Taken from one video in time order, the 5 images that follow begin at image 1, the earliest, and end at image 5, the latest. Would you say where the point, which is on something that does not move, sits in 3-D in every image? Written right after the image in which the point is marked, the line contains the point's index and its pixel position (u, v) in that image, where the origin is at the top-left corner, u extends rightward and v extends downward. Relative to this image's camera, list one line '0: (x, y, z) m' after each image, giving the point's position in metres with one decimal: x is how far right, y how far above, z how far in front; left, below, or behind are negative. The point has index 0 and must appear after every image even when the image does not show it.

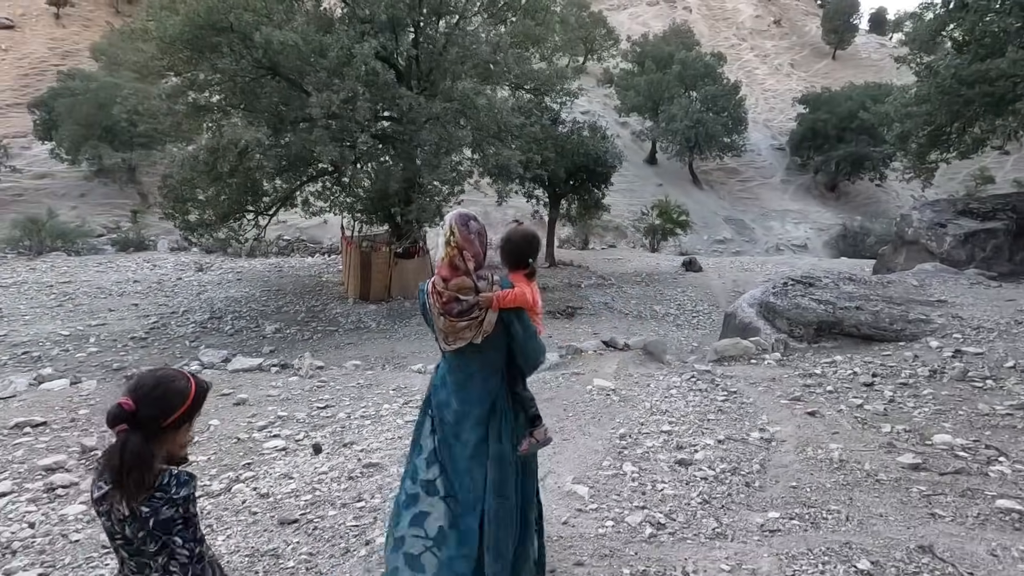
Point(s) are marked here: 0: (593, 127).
0: (+1.7, +3.6, +15.4) m
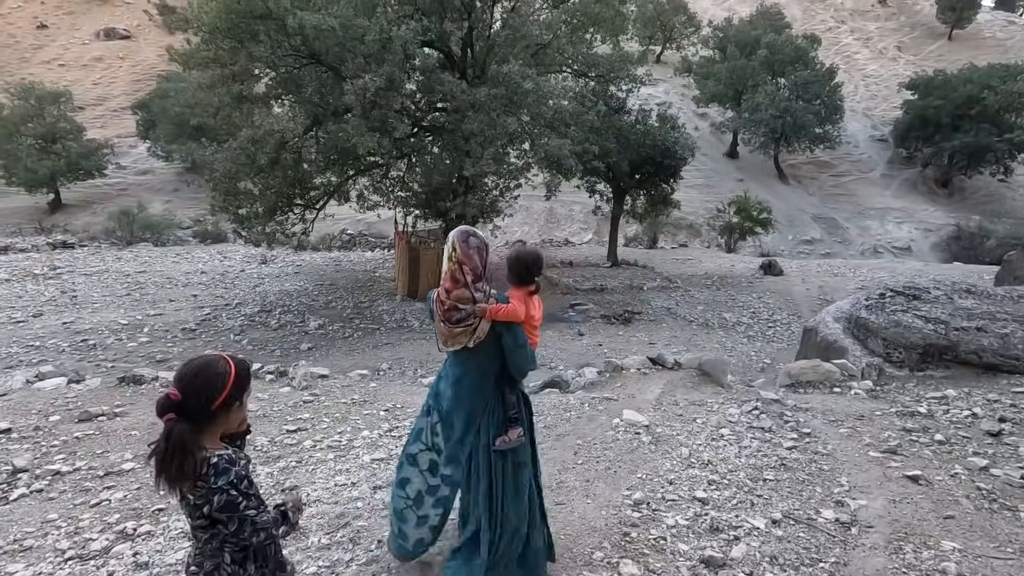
0: (+3.1, +3.6, +14.2) m
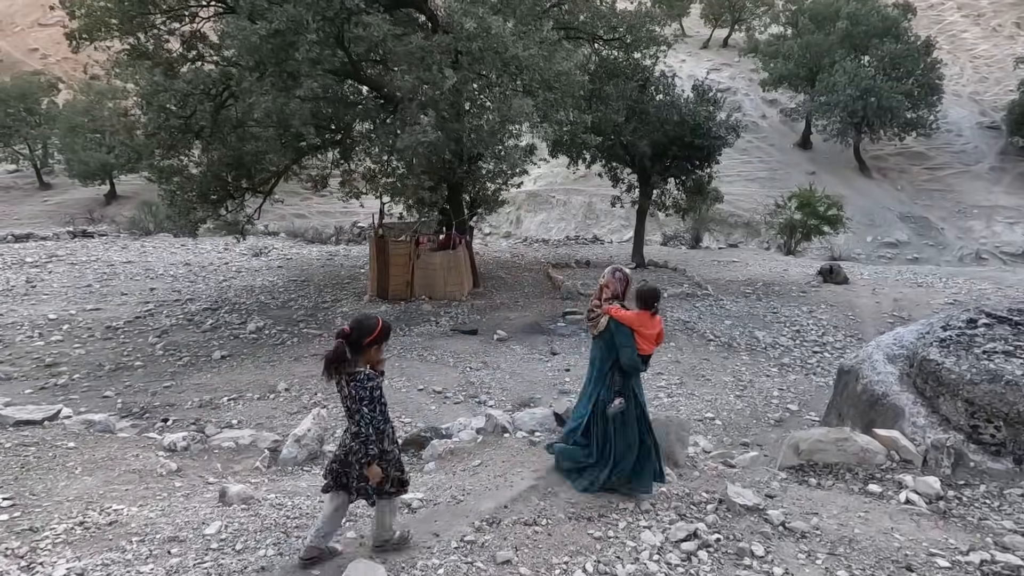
0: (+3.2, +3.4, +11.6) m
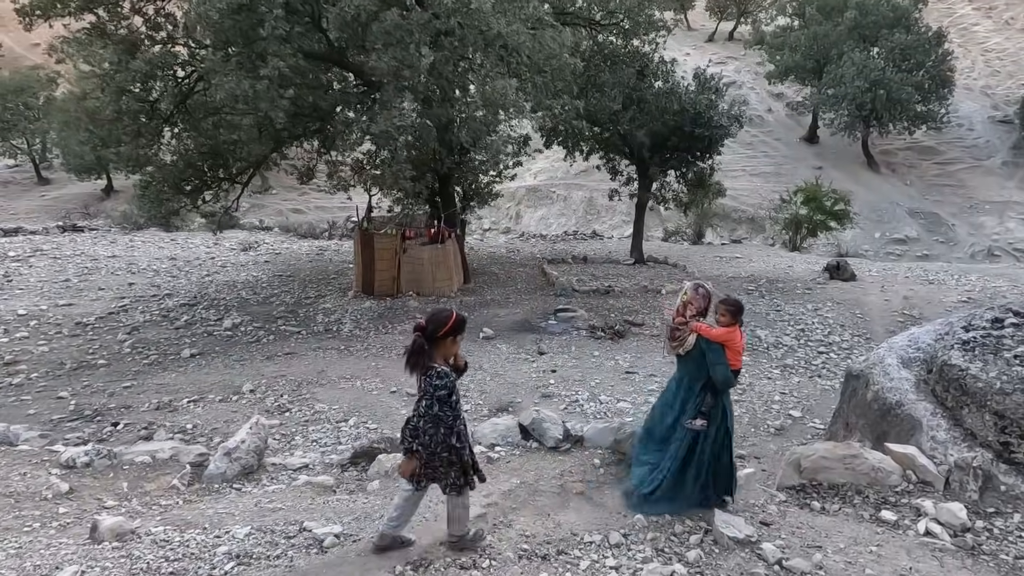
0: (+3.0, +3.5, +11.1) m
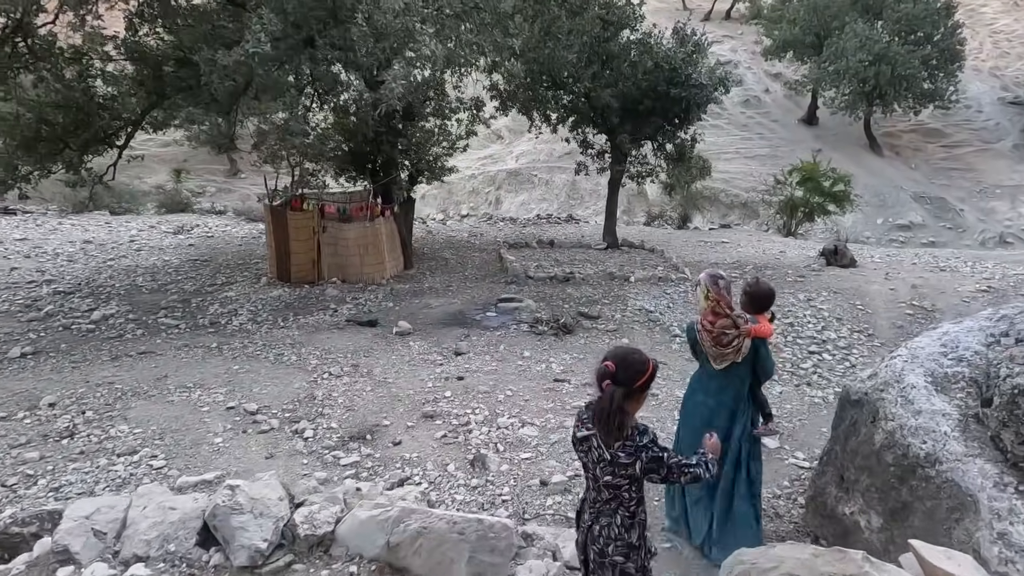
0: (+2.3, +3.7, +9.6) m
